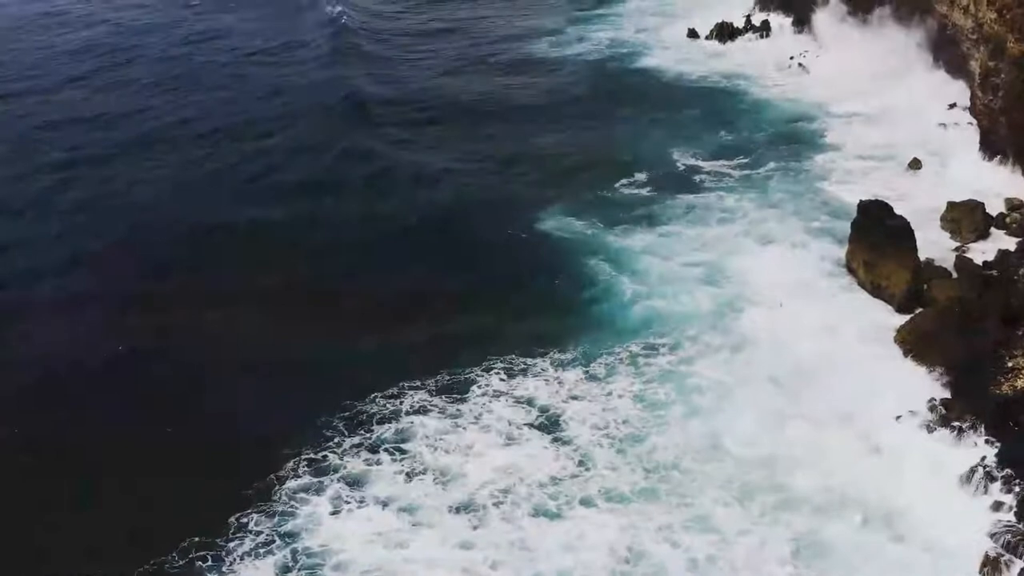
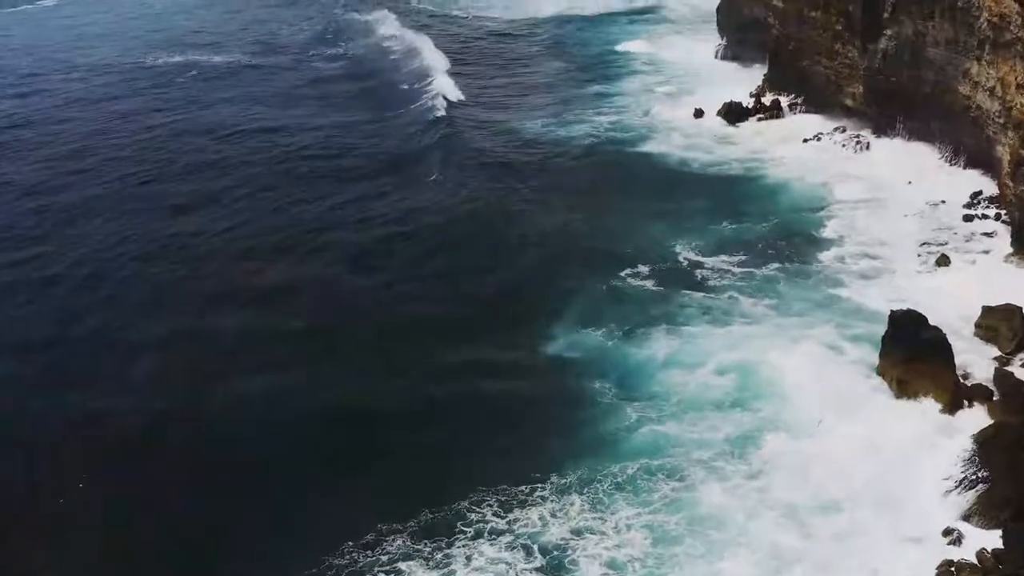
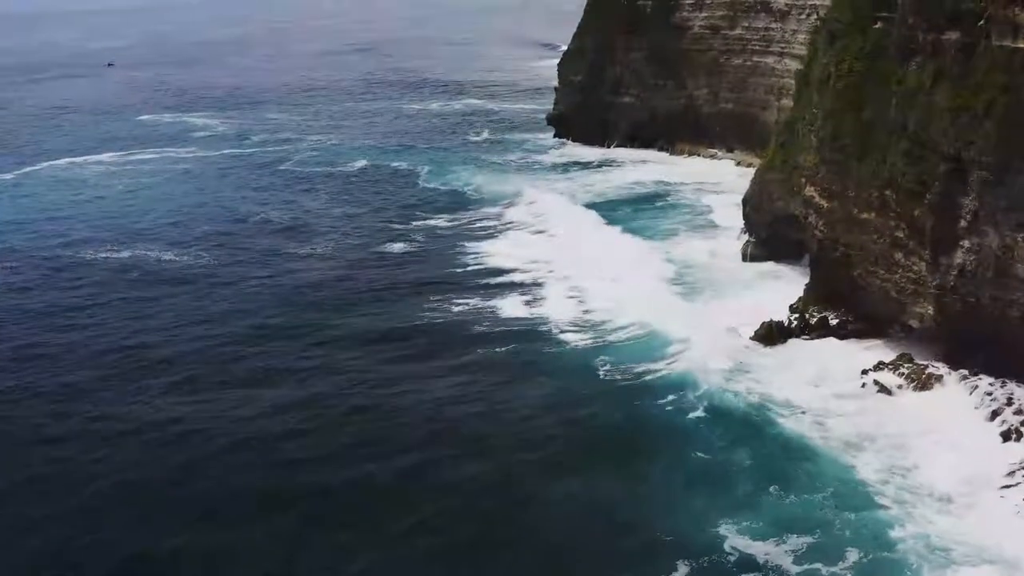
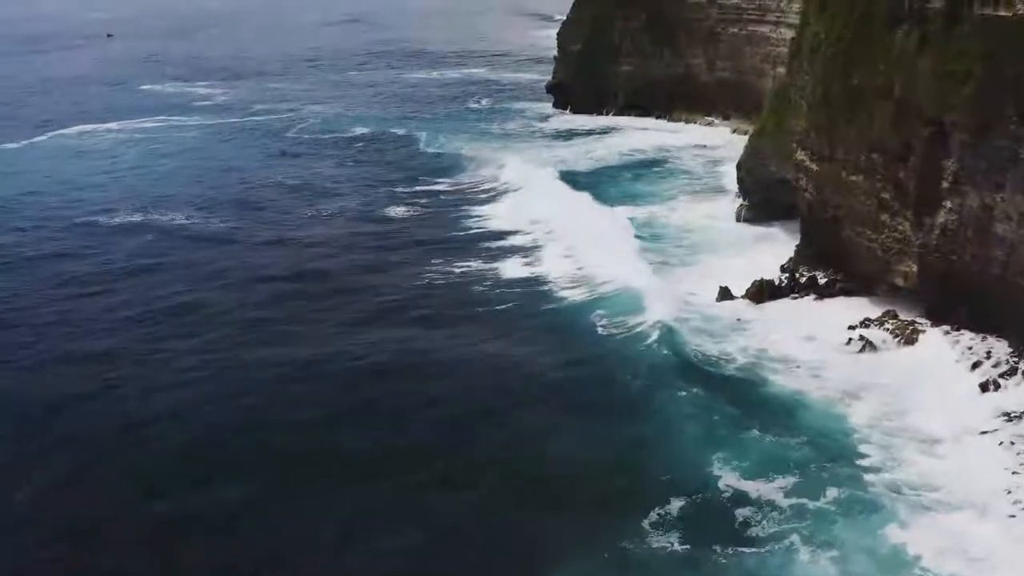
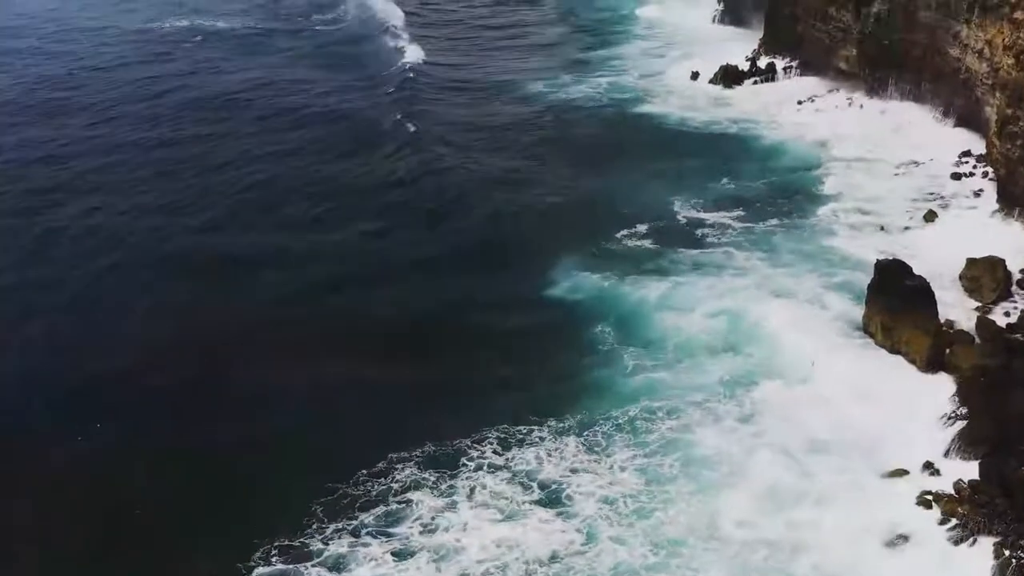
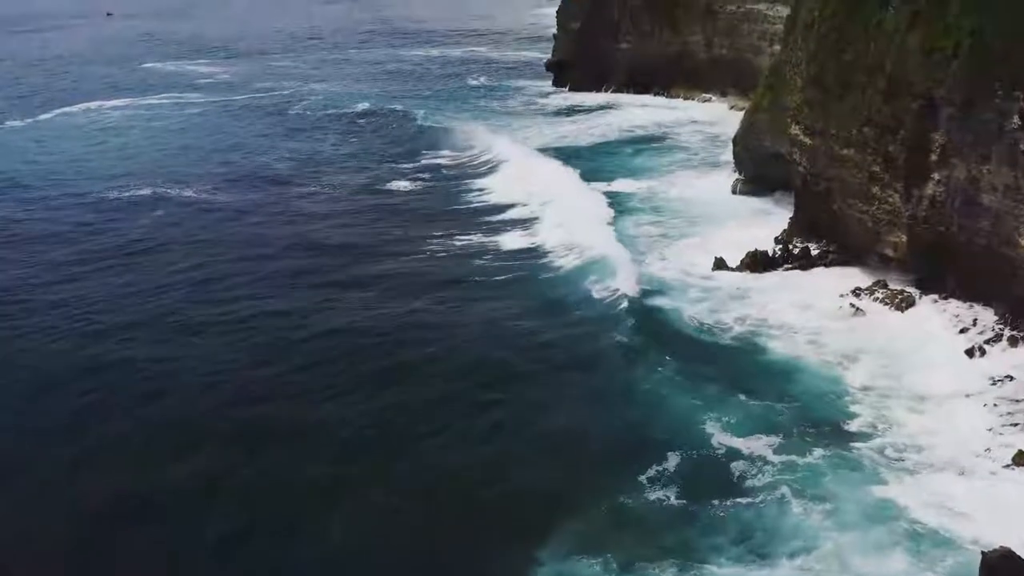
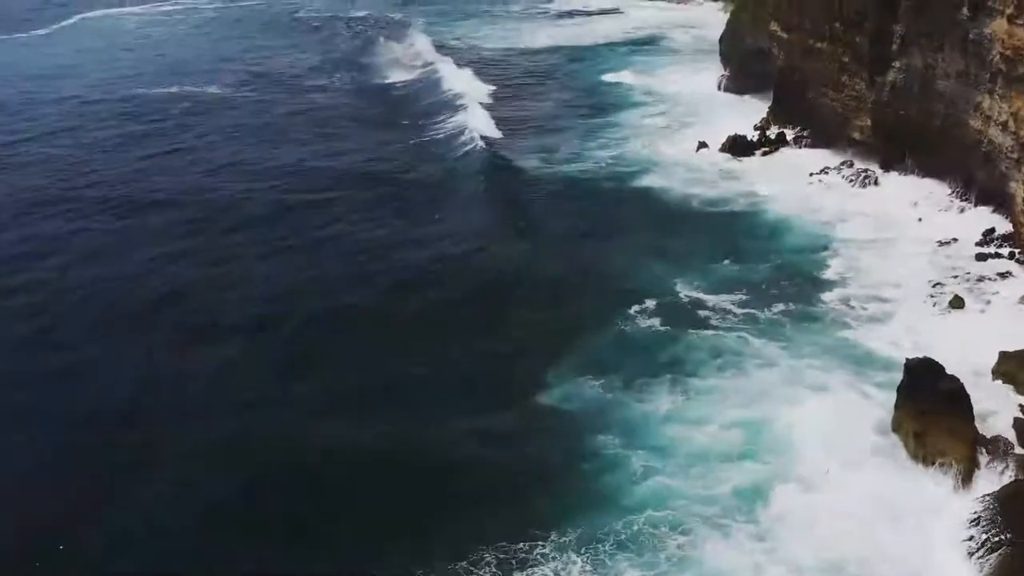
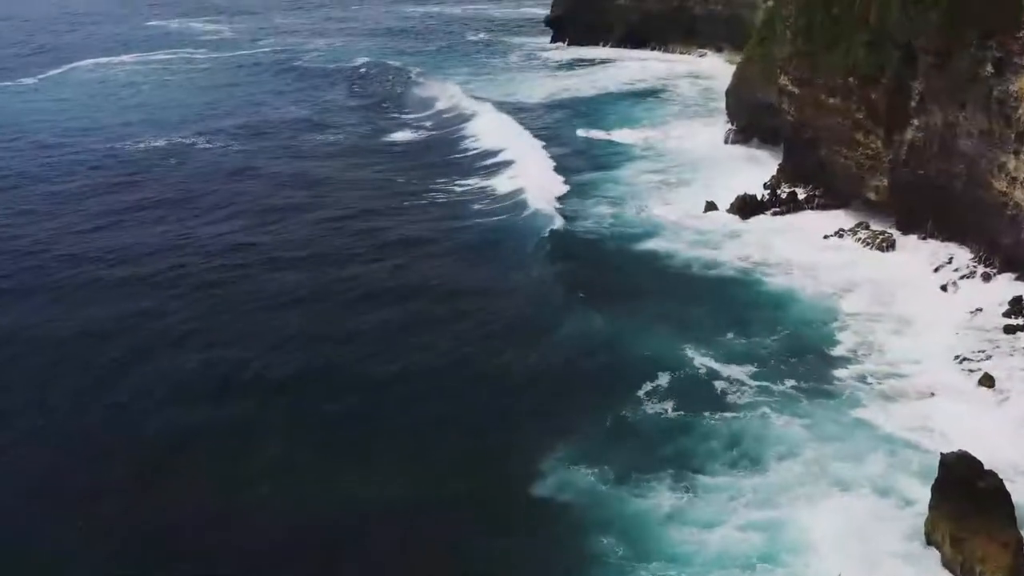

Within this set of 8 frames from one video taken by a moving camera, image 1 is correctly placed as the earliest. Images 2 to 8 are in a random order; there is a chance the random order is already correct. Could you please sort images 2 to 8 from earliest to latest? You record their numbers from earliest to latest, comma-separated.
5, 2, 7, 8, 6, 4, 3
